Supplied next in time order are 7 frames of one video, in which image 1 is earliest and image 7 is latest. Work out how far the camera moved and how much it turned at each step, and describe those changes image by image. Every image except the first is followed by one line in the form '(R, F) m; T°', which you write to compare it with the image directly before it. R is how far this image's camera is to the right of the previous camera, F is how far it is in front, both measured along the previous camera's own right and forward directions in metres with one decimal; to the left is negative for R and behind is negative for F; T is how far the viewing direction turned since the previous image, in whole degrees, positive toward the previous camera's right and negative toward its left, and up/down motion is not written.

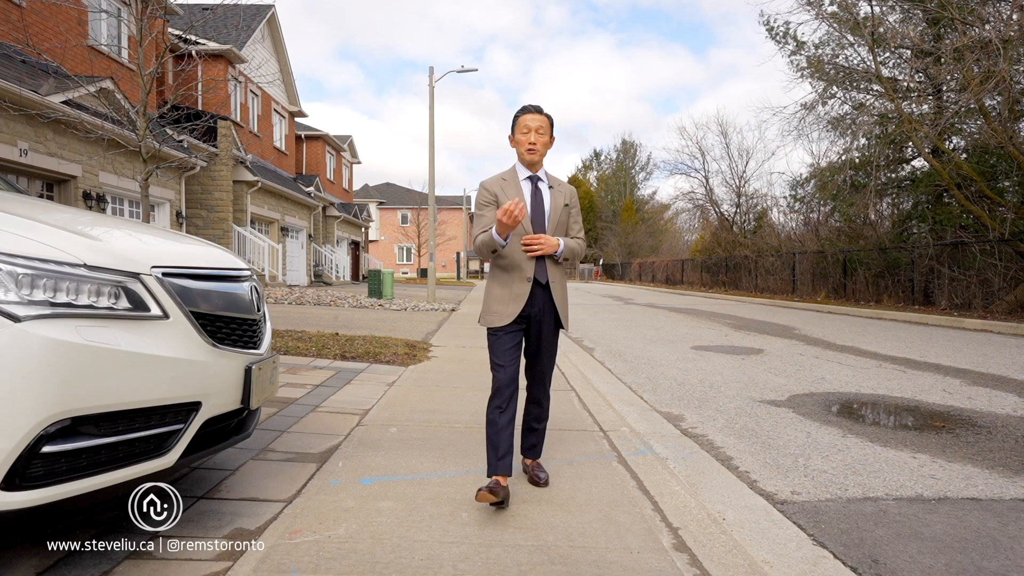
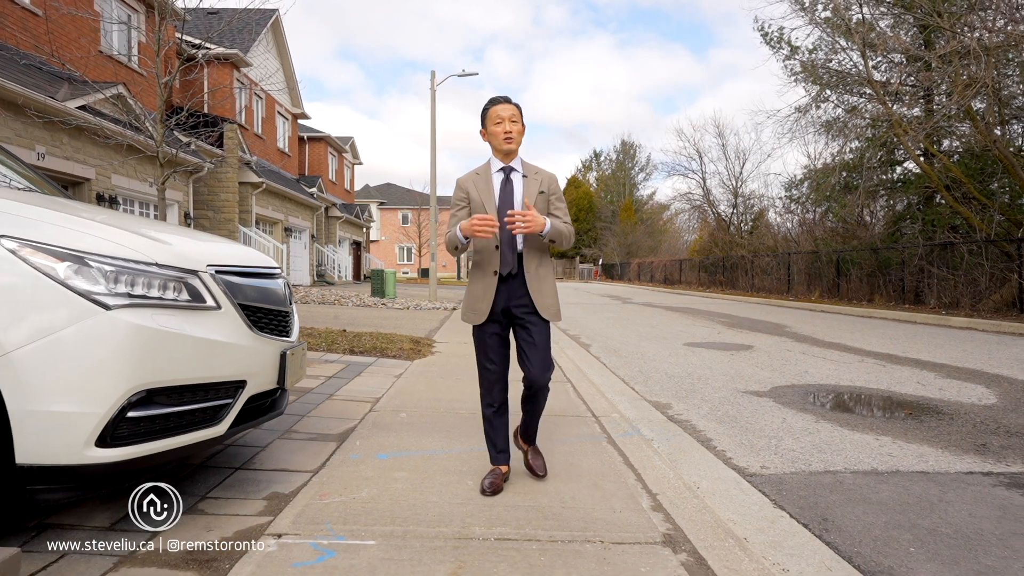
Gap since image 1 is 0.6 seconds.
(0.0, -0.4) m; 0°
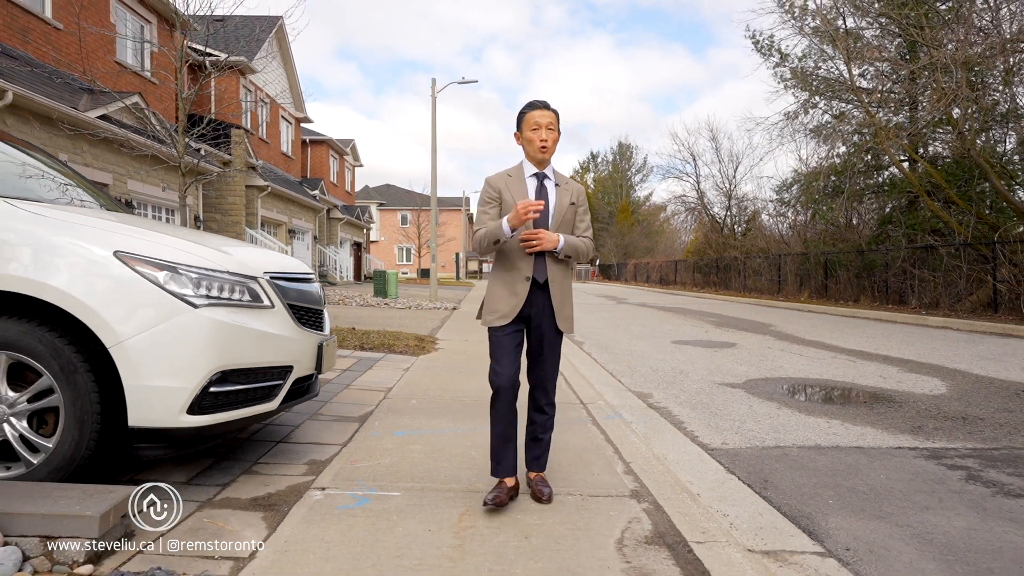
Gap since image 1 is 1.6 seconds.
(0.0, -0.6) m; 0°
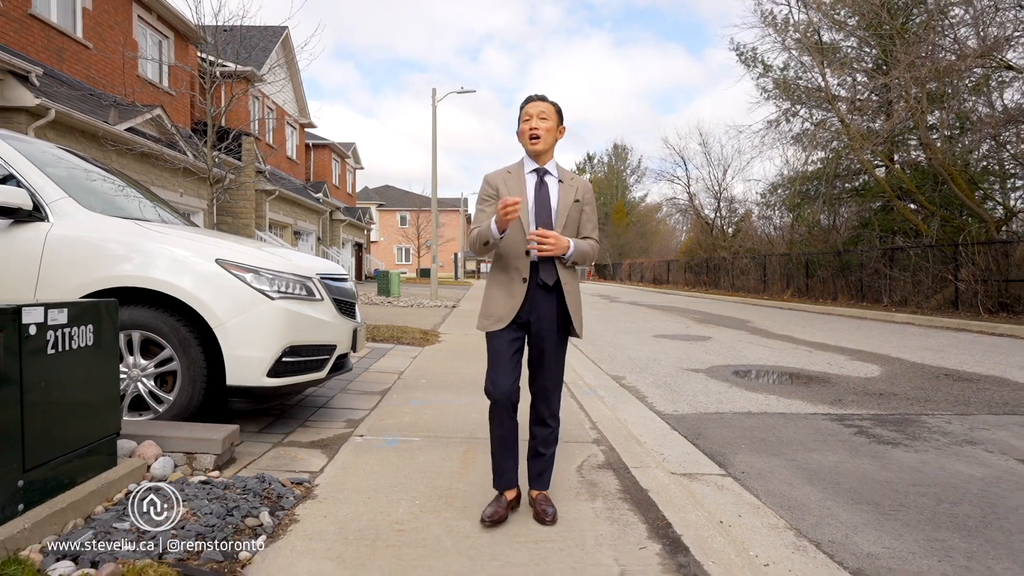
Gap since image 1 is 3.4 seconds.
(0.0, -1.0) m; 0°
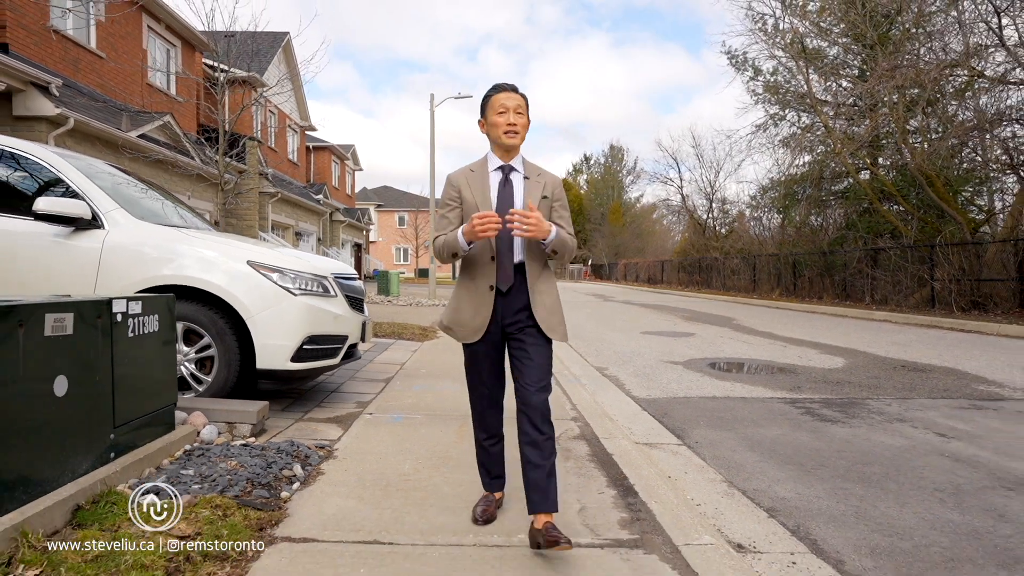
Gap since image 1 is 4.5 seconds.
(+0.1, -0.6) m; 0°
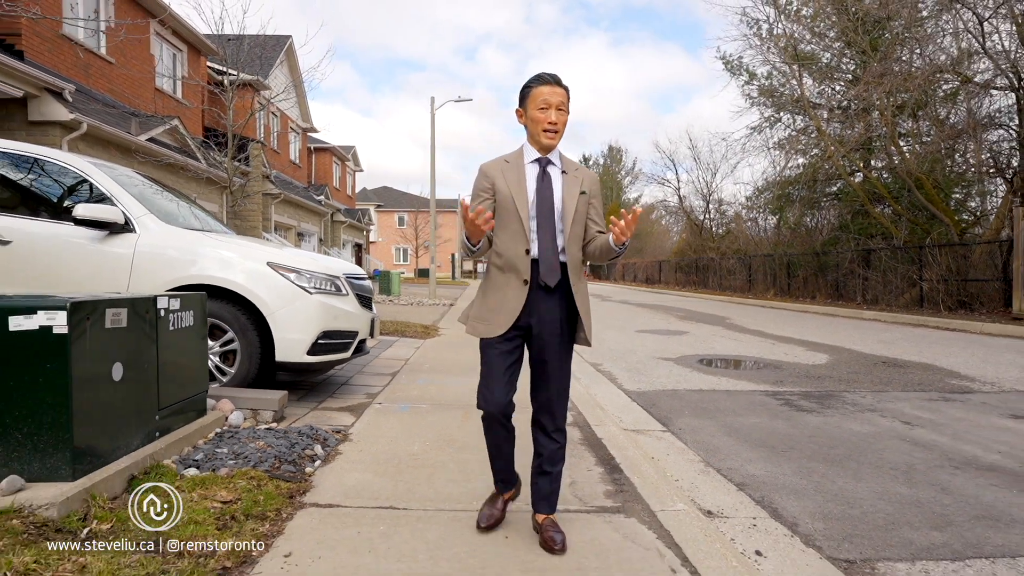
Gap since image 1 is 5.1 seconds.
(0.0, -0.4) m; 0°
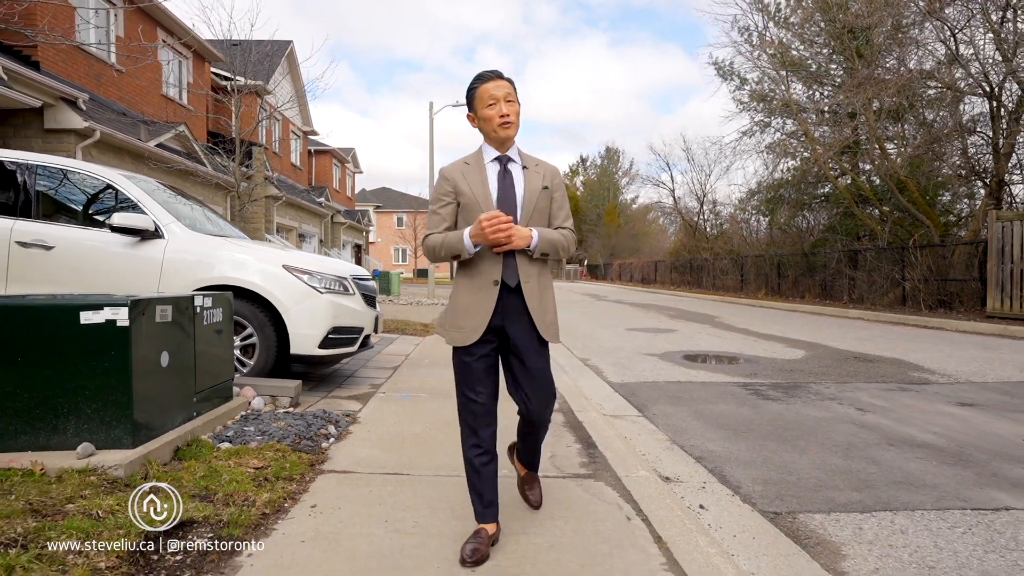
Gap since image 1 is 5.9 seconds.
(+0.1, -0.5) m; 0°
